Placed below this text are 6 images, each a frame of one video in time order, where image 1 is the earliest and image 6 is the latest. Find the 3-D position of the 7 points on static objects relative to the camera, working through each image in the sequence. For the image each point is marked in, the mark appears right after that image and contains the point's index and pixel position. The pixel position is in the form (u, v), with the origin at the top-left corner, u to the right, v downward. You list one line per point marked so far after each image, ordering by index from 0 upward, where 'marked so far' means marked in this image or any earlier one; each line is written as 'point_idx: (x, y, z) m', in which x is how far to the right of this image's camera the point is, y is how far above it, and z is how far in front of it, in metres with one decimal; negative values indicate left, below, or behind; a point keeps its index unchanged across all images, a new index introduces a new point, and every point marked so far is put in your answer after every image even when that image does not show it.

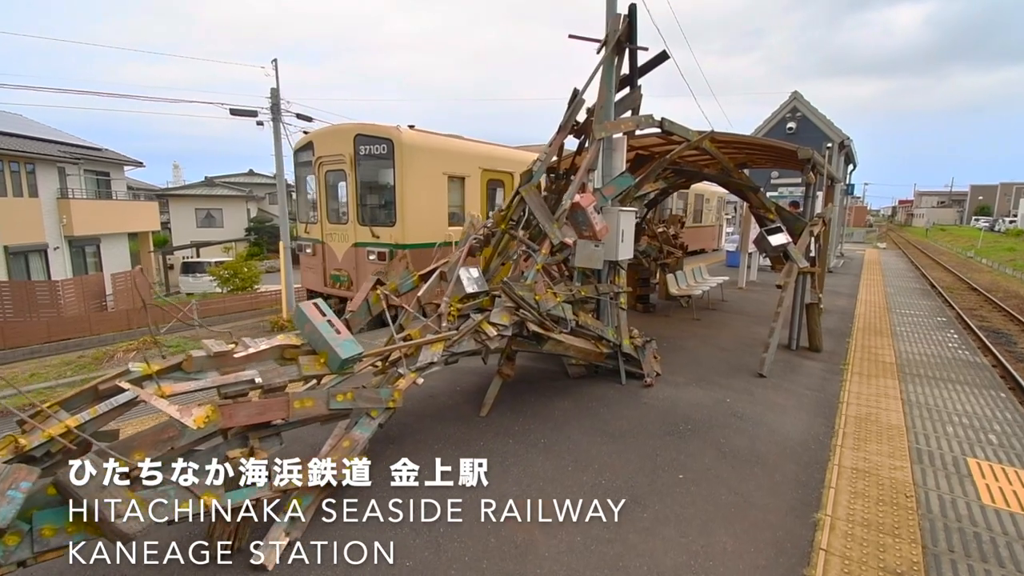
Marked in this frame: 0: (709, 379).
0: (+2.3, -1.1, +5.4) m
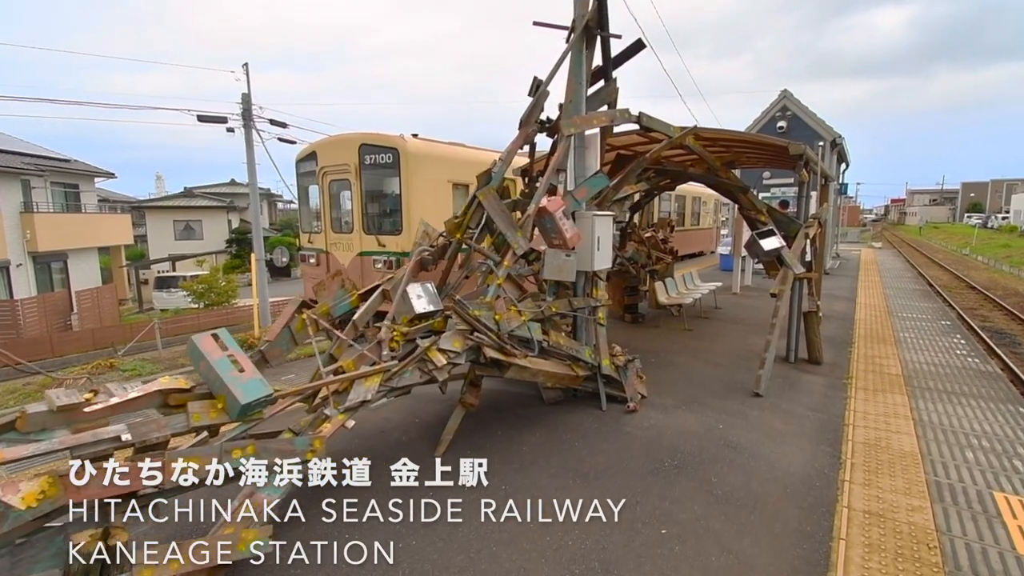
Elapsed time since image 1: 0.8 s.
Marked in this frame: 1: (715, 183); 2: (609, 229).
0: (+2.0, -1.2, +4.8) m
1: (+2.6, +1.4, +6.0) m
2: (+1.0, +0.6, +4.7) m
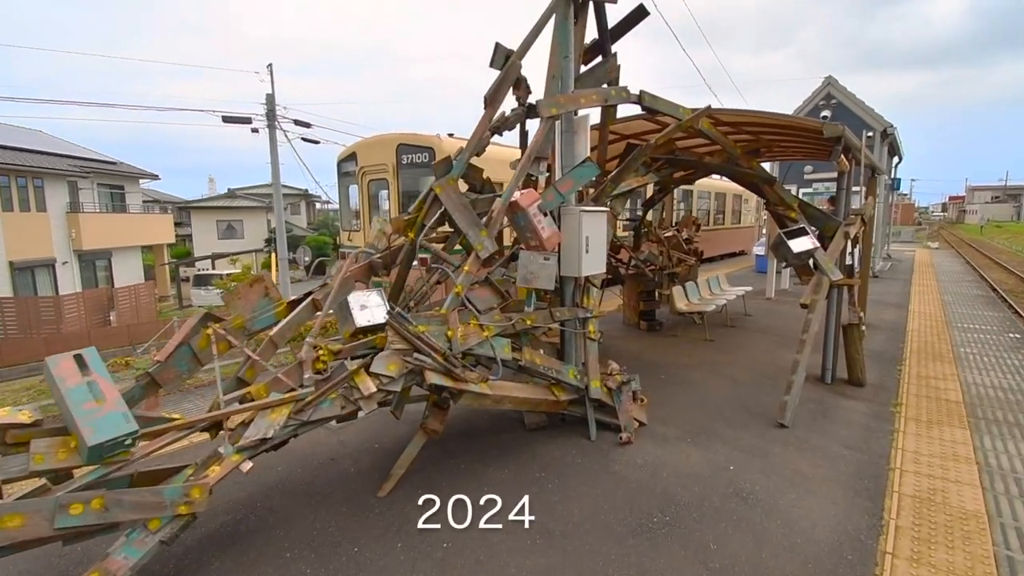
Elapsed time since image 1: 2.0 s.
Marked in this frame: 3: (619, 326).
0: (+1.7, -1.3, +4.1) m
1: (+2.5, +1.3, +5.2) m
2: (+0.8, +0.5, +4.0) m
3: (+1.9, -0.6, +7.9) m
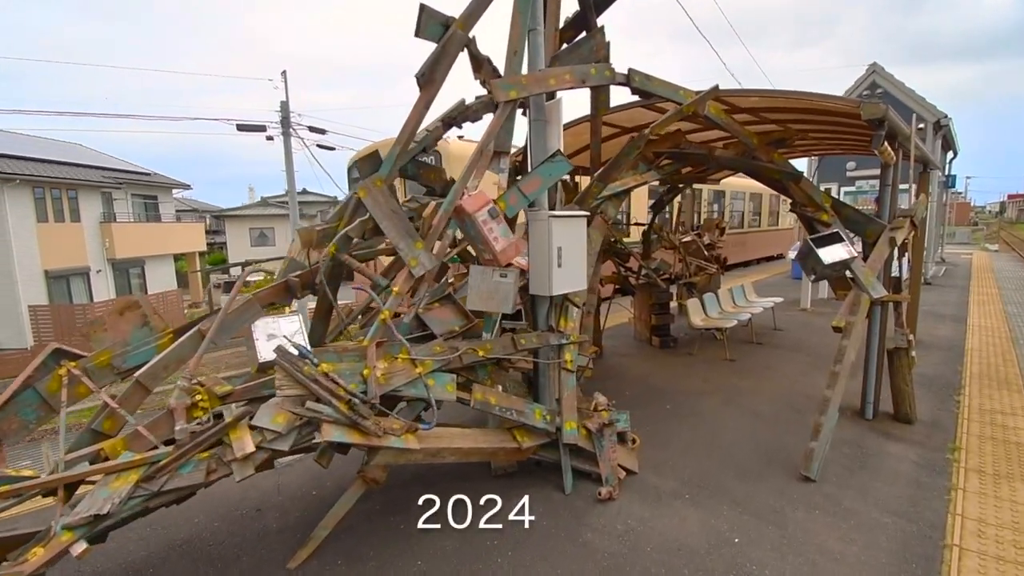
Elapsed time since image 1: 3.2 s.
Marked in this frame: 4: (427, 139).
0: (+1.5, -1.4, +3.3) m
1: (+2.3, +1.1, +4.4) m
2: (+0.5, +0.4, +3.3) m
3: (+1.8, -0.8, +7.1) m
4: (-0.6, +1.0, +3.1) m
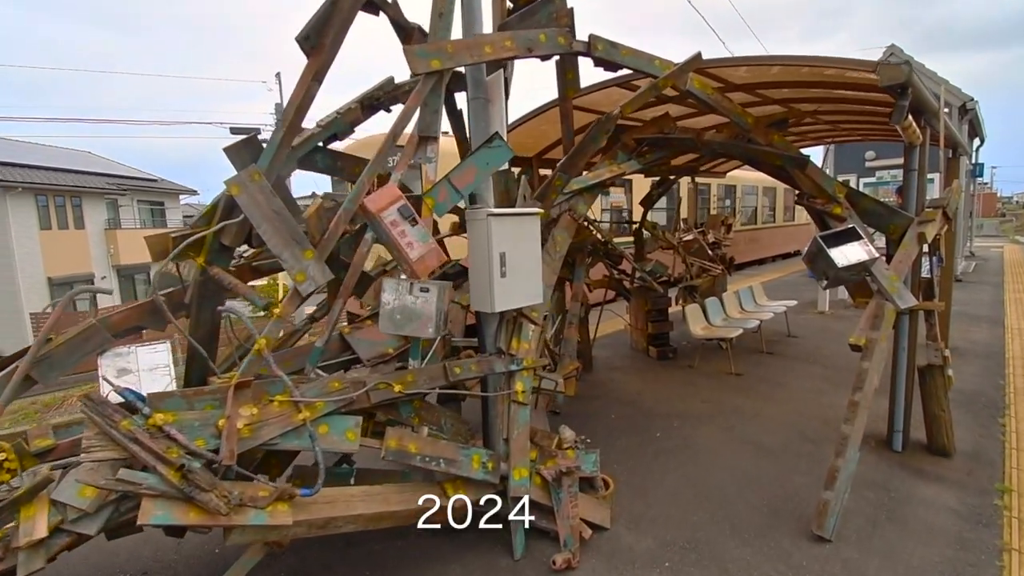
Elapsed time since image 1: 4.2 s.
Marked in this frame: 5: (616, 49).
0: (+1.1, -1.5, +2.7) m
1: (+1.9, +1.0, +3.7) m
2: (+0.1, +0.3, +2.7) m
3: (+1.6, -0.9, +6.5) m
4: (-0.9, +0.9, +2.5) m
5: (+0.6, +1.5, +2.8) m
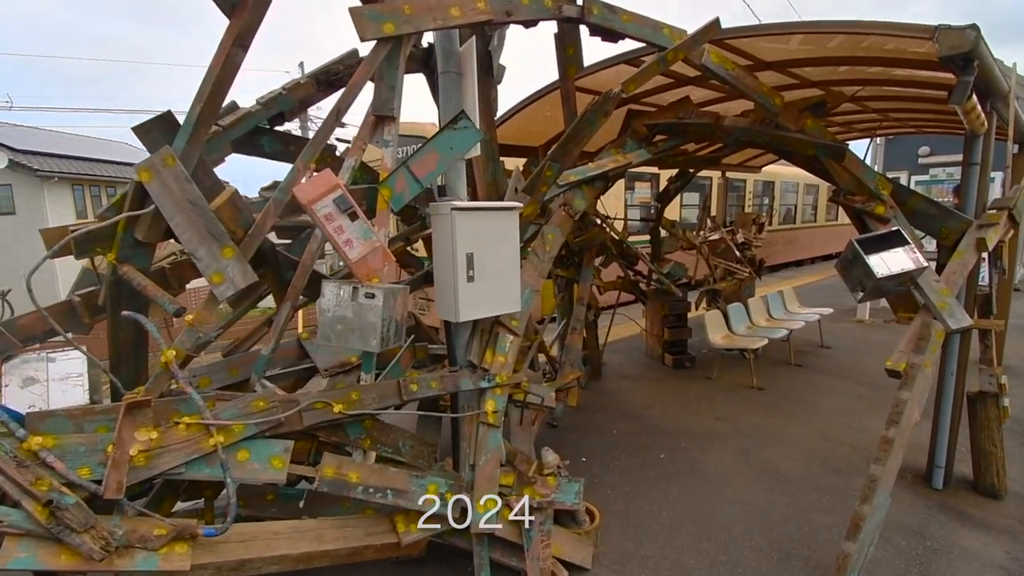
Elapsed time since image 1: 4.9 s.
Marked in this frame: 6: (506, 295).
0: (+0.9, -1.5, +2.3) m
1: (+1.9, +1.0, +3.2) m
2: (0.0, +0.3, +2.3) m
3: (+1.7, -0.9, +6.0) m
4: (-1.1, +0.9, +2.2) m
5: (+0.5, +1.4, +2.4) m
6: (0.0, 0.0, +2.4) m
